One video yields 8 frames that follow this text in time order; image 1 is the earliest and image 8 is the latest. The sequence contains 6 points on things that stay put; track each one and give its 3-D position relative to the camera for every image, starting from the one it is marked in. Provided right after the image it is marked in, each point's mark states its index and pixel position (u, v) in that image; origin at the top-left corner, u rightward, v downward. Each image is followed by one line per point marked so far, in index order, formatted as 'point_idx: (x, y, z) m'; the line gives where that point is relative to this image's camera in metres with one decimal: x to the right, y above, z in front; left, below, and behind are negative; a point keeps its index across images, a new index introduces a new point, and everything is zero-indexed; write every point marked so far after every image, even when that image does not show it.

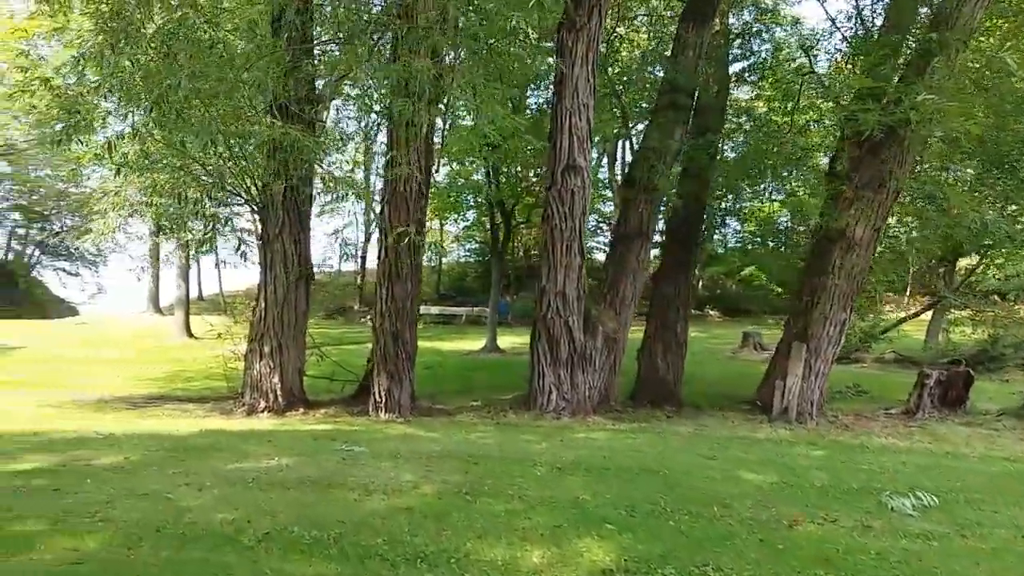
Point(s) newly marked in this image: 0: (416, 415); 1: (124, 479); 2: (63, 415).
0: (-1.4, -1.8, +11.0) m
1: (-2.8, -1.4, +5.7) m
2: (-5.6, -1.6, +9.9) m
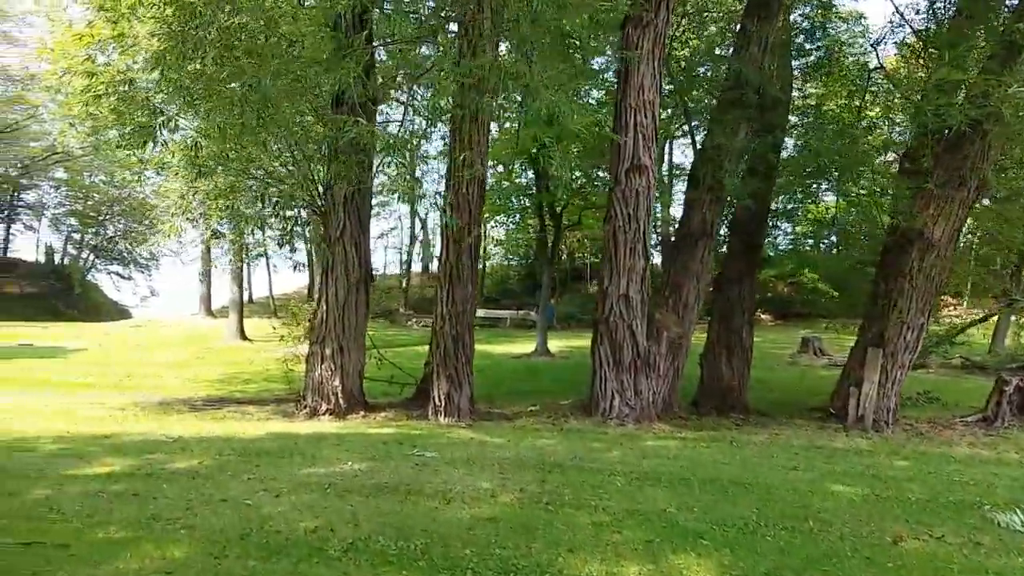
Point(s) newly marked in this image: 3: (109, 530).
0: (-0.5, -1.8, +10.8) m
1: (-2.2, -1.4, +5.6) m
2: (-4.8, -1.6, +10.0) m
3: (-2.4, -1.4, +4.6) m
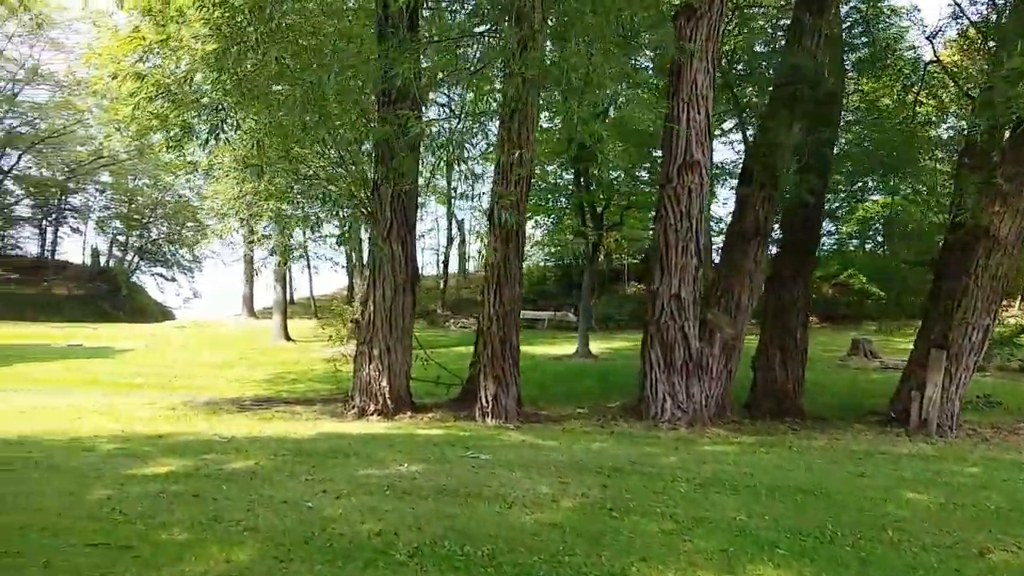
0: (+0.1, -1.8, +10.7) m
1: (-1.8, -1.4, +5.6) m
2: (-4.2, -1.6, +10.0) m
3: (-2.0, -1.4, +4.5) m
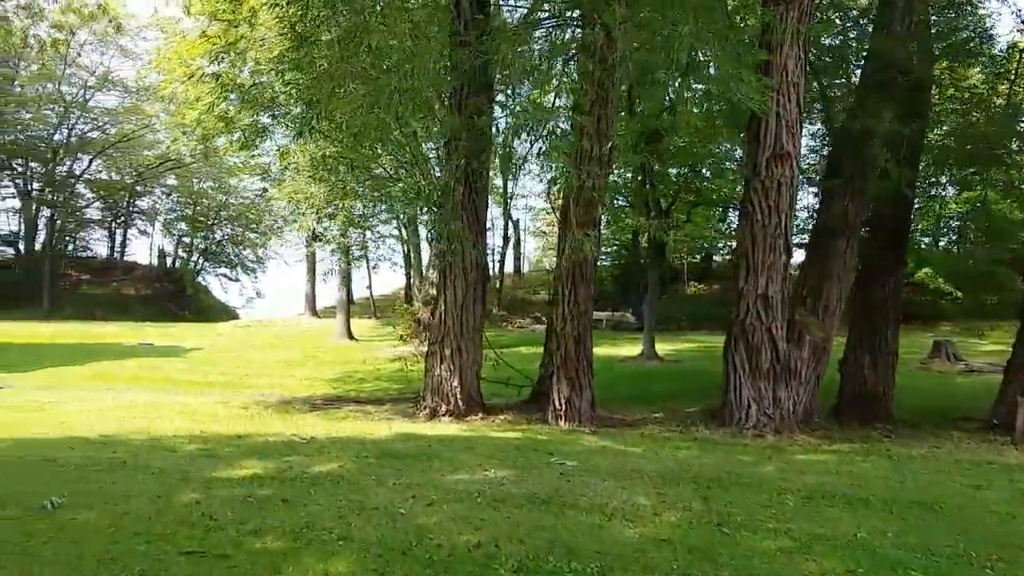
0: (+1.1, -1.8, +10.4) m
1: (-1.1, -1.4, +5.4) m
2: (-3.3, -1.6, +10.0) m
3: (-1.4, -1.4, +4.4) m
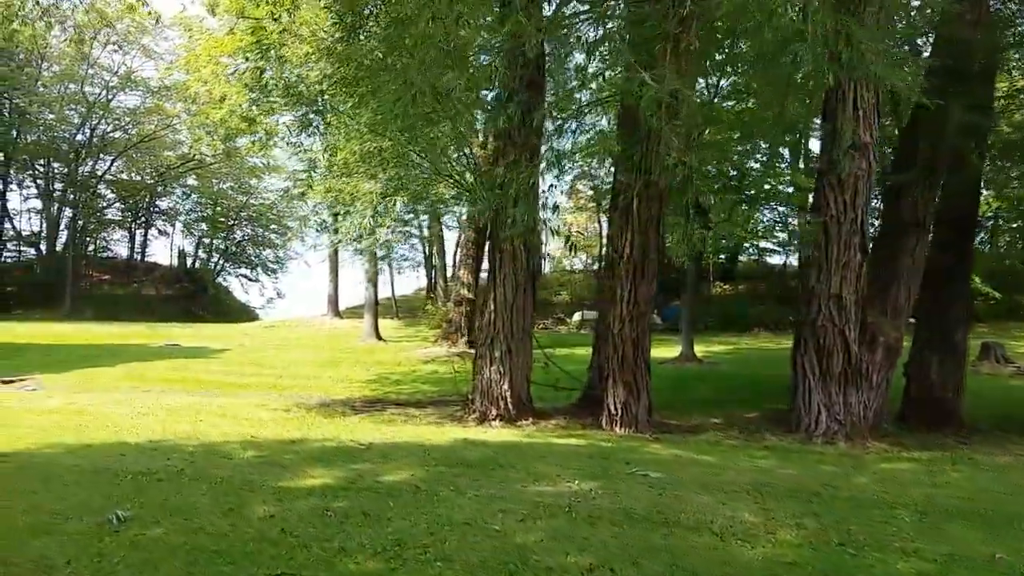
0: (+1.8, -1.8, +9.9) m
1: (-0.5, -1.4, +5.0) m
2: (-2.6, -1.6, +9.6) m
3: (-0.8, -1.4, +4.0) m
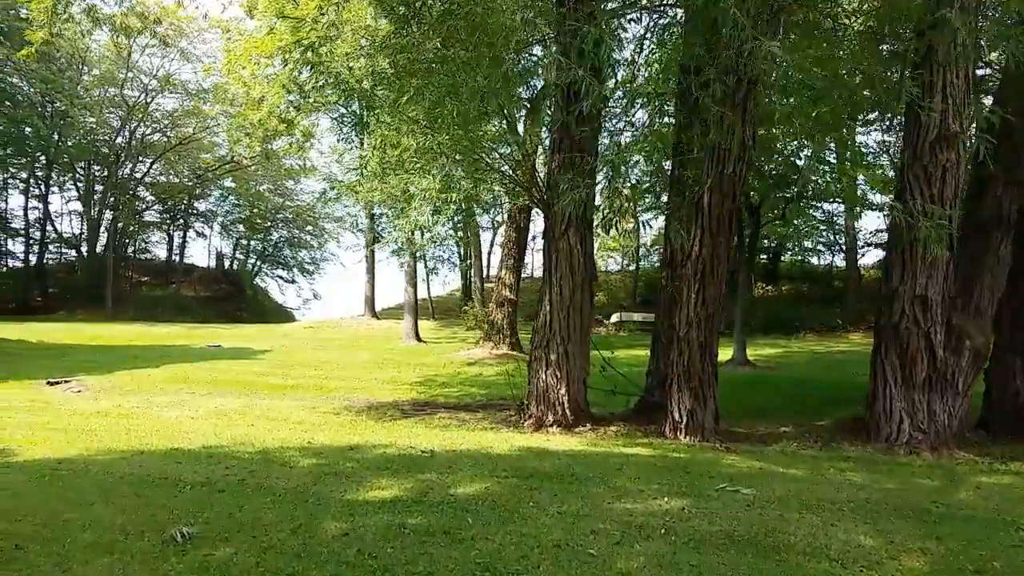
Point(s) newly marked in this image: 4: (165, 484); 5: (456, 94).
0: (+2.5, -1.8, +9.5) m
1: (0.0, -1.4, +4.6) m
2: (-1.9, -1.6, +9.3) m
3: (-0.3, -1.4, +3.6) m
4: (-2.5, -1.4, +5.6) m
5: (-0.7, +2.3, +9.3) m
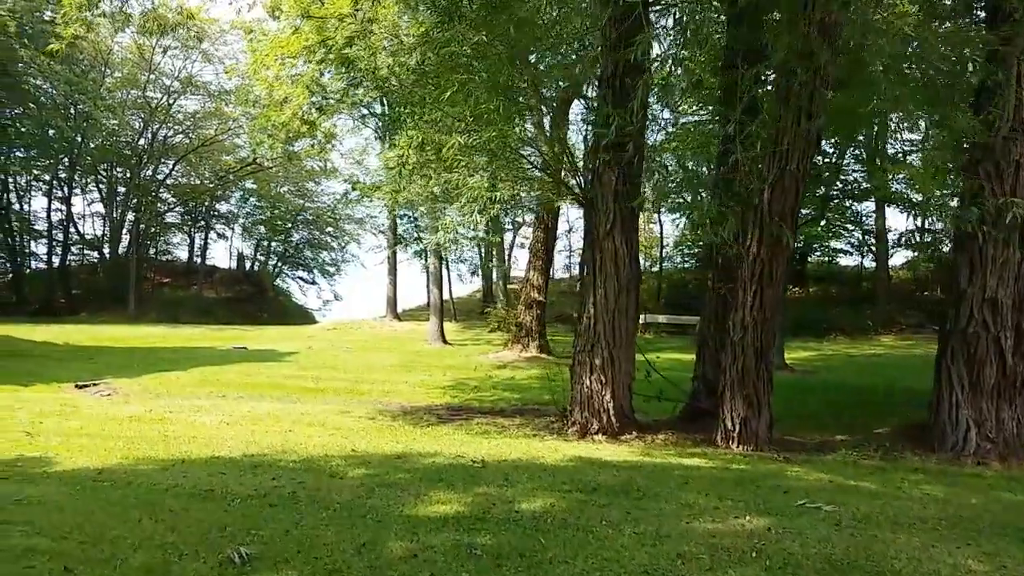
0: (+3.0, -1.8, +9.1) m
1: (+0.4, -1.4, +4.3) m
2: (-1.4, -1.7, +9.0) m
3: (+0.1, -1.4, +3.3) m
4: (-2.0, -1.4, +5.3) m
5: (-0.2, +2.3, +9.0) m
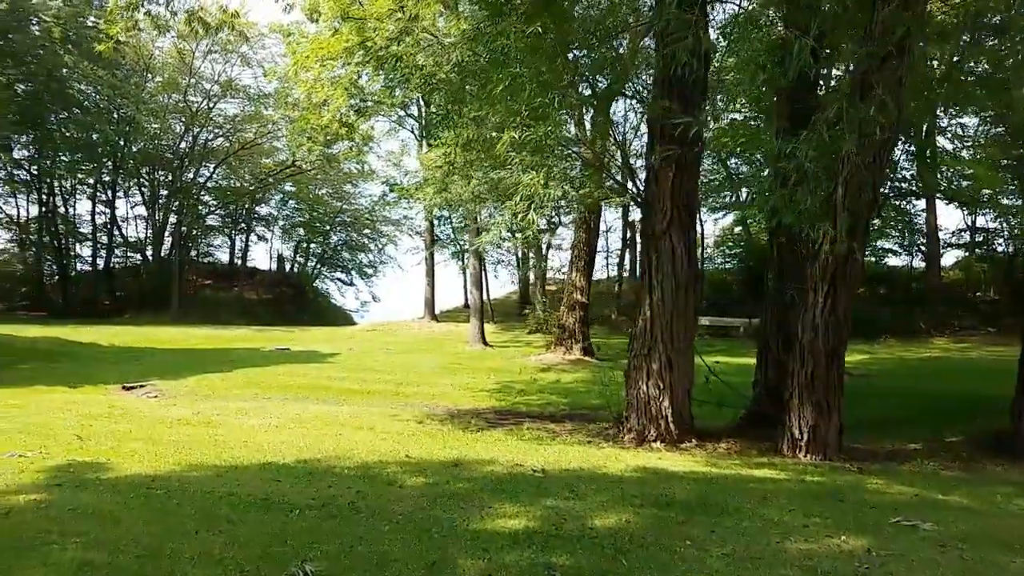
0: (+3.6, -1.8, +8.6) m
1: (+0.8, -1.4, +4.0) m
2: (-0.8, -1.7, +8.8) m
3: (+0.5, -1.4, +3.0) m
4: (-1.6, -1.4, +5.1) m
5: (+0.4, +2.3, +8.8) m
